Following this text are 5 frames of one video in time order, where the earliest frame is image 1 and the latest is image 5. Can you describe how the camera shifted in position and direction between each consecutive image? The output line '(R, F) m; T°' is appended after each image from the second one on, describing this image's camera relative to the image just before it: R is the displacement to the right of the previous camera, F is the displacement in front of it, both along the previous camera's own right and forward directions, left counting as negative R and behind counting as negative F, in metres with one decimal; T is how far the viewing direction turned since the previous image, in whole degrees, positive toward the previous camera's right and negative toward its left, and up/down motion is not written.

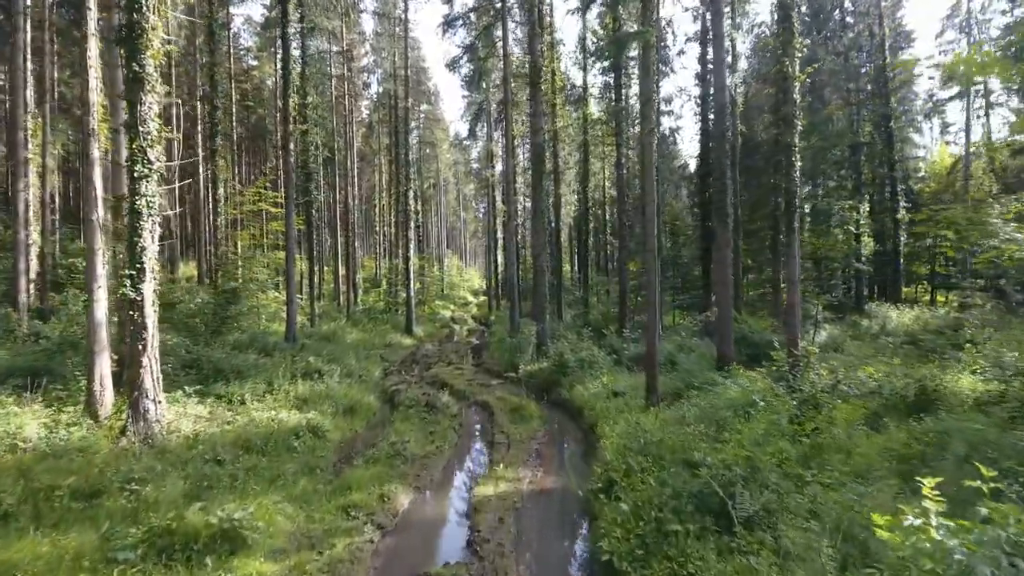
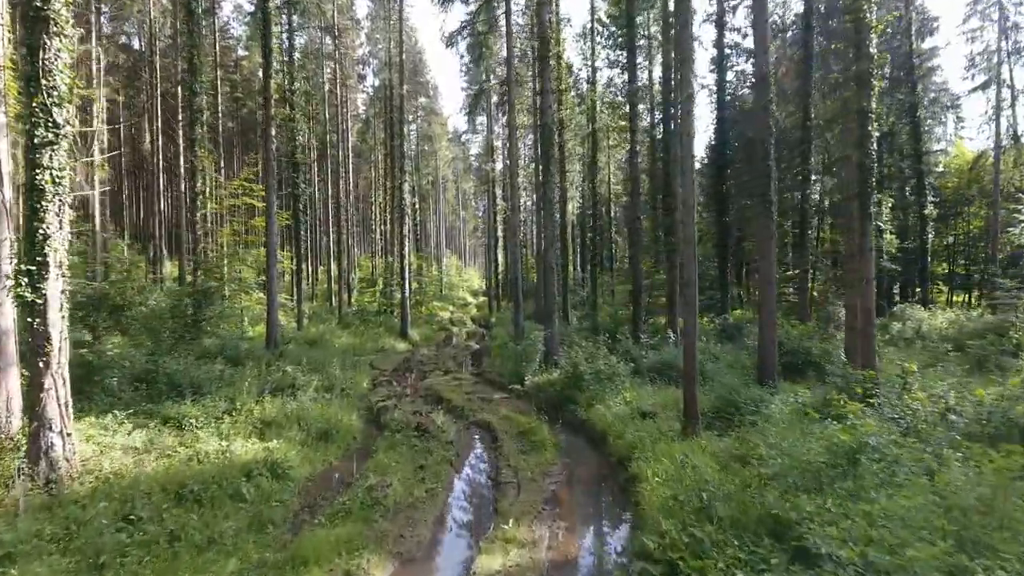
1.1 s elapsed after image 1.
(-0.1, +1.7) m; 0°
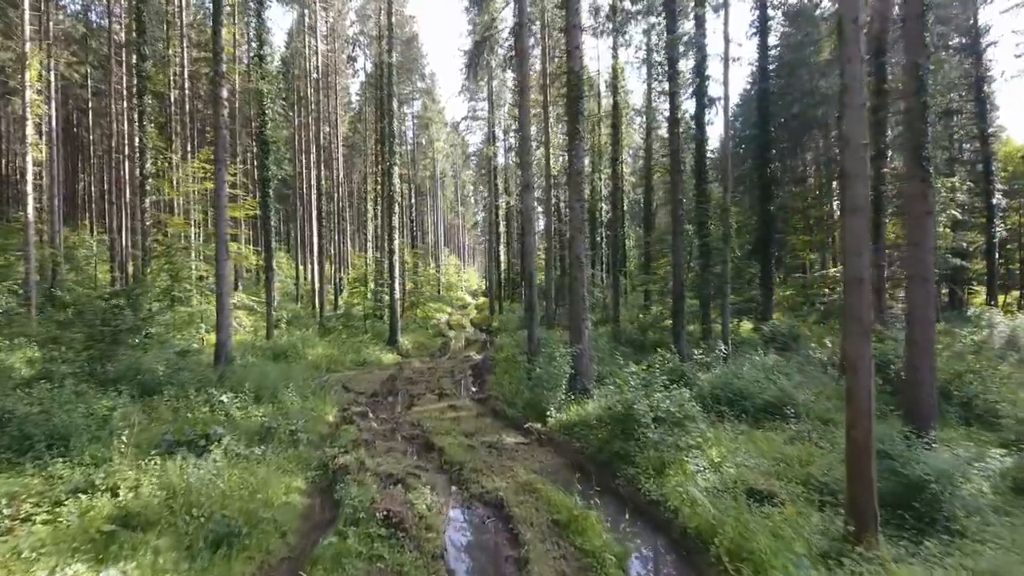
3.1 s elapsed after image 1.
(-0.2, +3.3) m; 0°
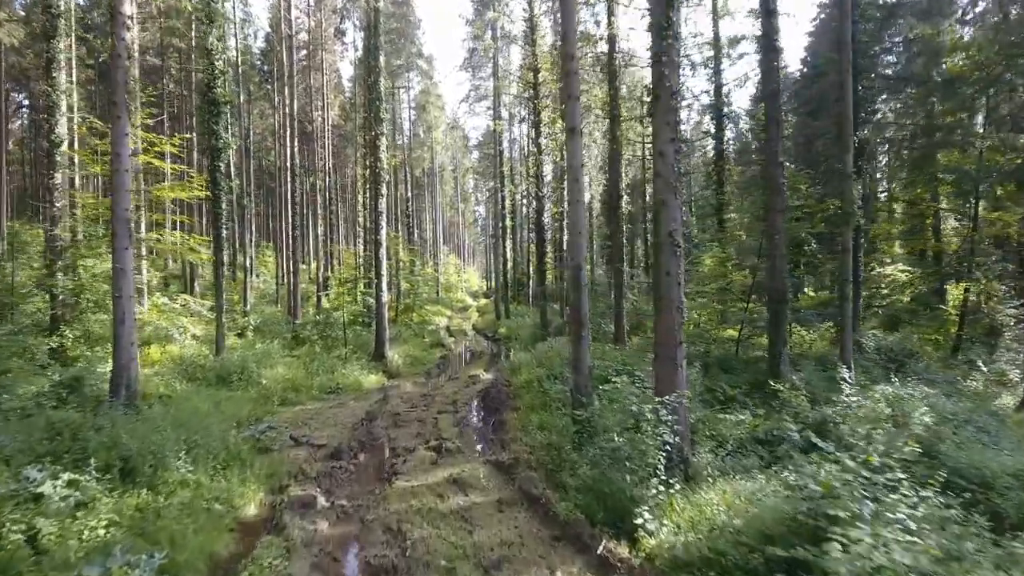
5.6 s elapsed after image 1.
(-0.4, +4.0) m; 0°
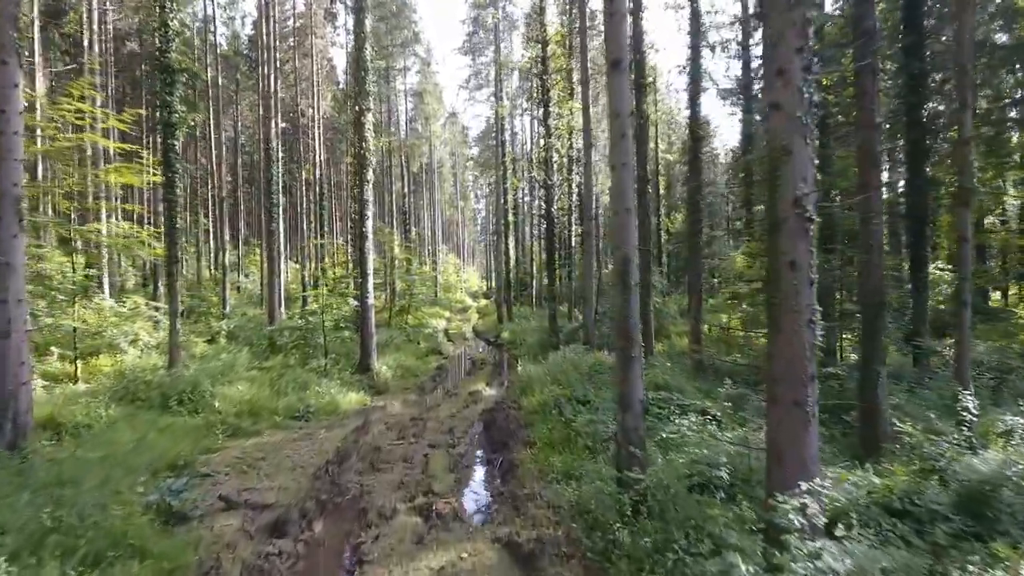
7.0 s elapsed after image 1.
(-0.1, +2.2) m; 0°
